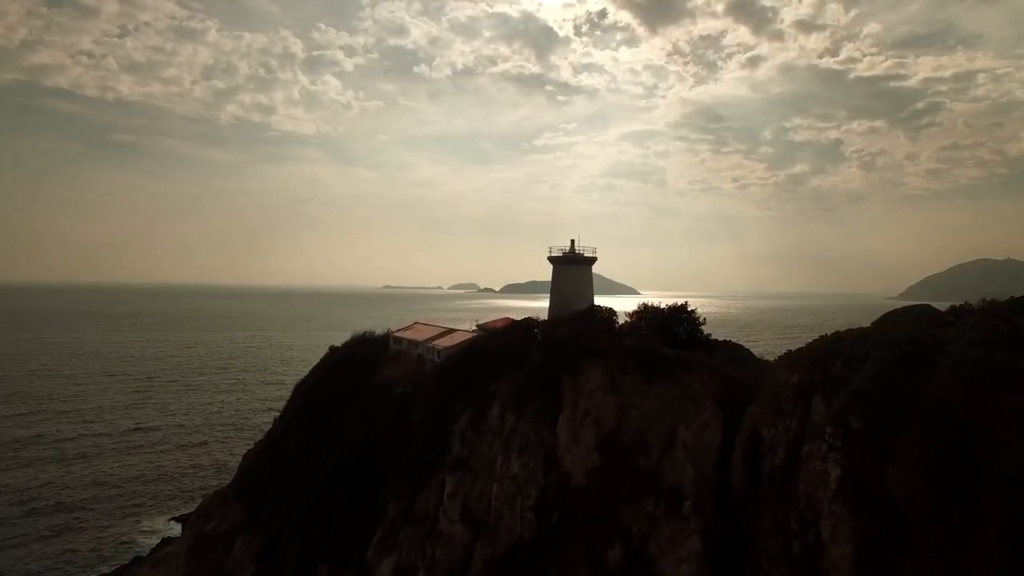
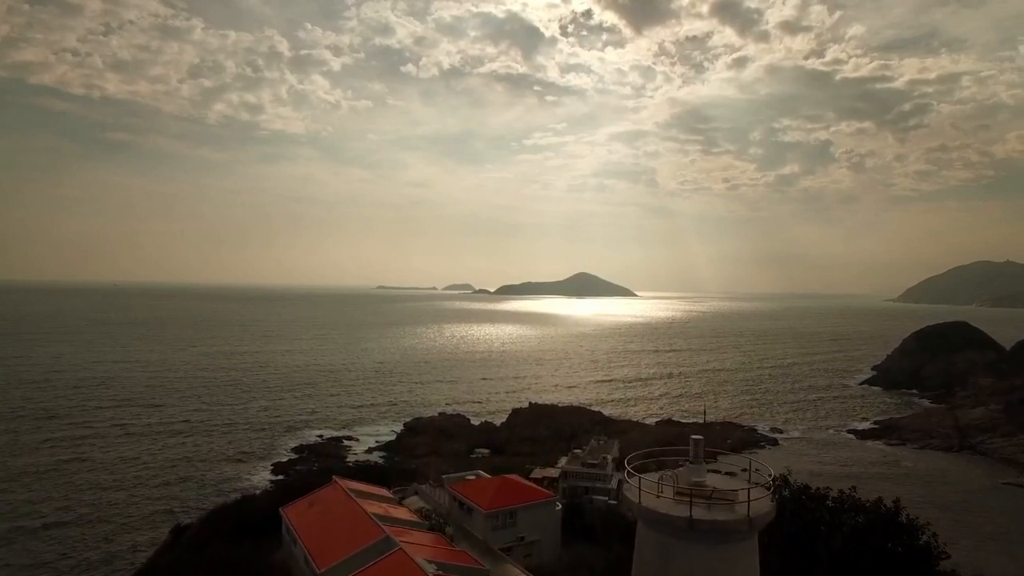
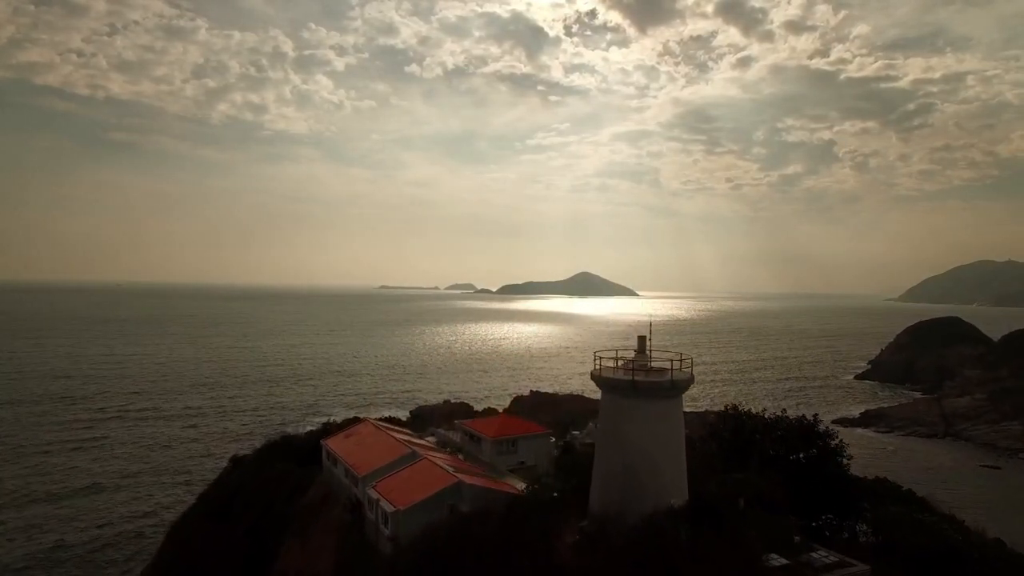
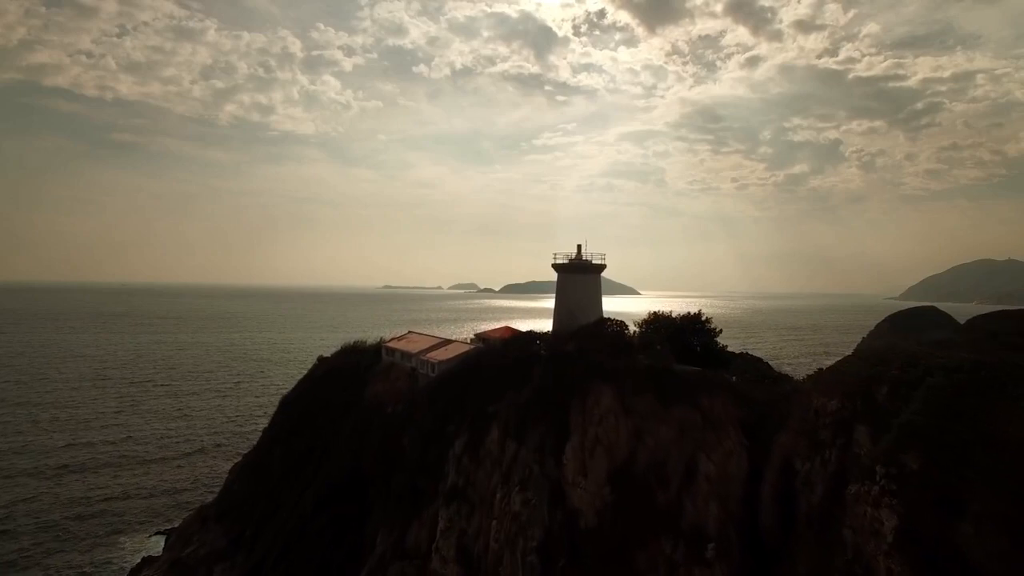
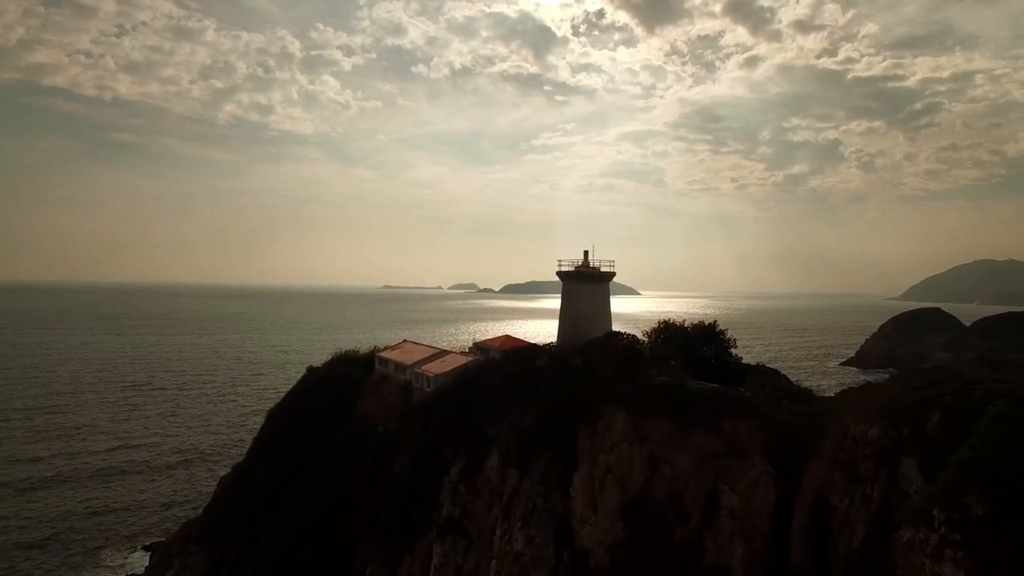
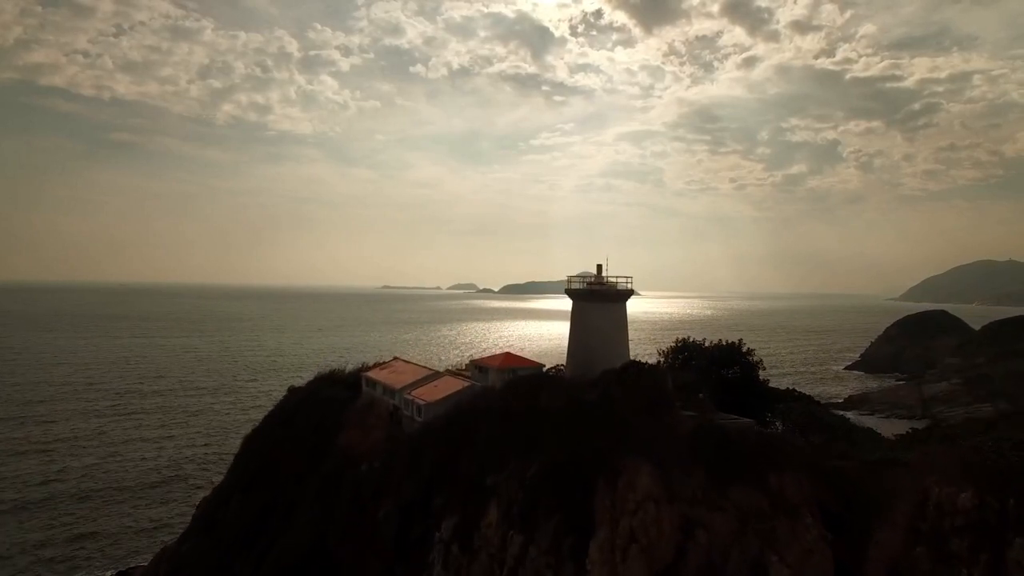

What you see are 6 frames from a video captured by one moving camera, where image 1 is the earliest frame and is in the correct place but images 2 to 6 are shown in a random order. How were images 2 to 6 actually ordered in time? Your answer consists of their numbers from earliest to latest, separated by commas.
4, 5, 6, 3, 2
